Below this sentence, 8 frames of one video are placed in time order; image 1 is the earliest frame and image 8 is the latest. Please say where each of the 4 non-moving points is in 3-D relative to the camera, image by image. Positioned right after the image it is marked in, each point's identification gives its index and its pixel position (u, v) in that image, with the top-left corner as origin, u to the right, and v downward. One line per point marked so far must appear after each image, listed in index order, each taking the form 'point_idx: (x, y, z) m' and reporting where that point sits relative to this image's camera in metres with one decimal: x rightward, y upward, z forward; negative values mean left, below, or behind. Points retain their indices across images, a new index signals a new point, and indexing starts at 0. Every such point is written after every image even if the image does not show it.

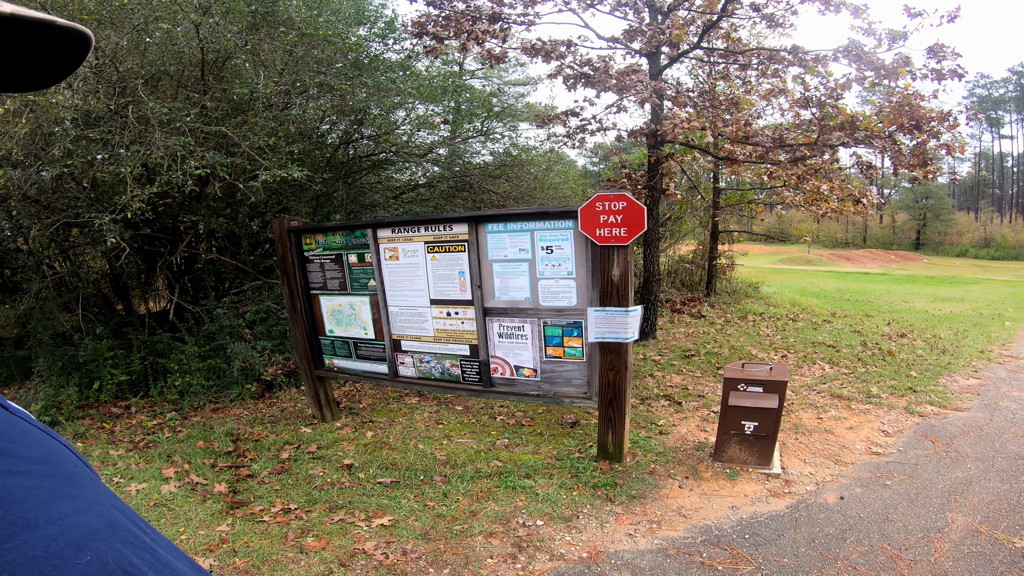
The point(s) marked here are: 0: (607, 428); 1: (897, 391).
0: (+0.4, -0.6, +4.4) m
1: (+2.1, -0.6, +5.3) m
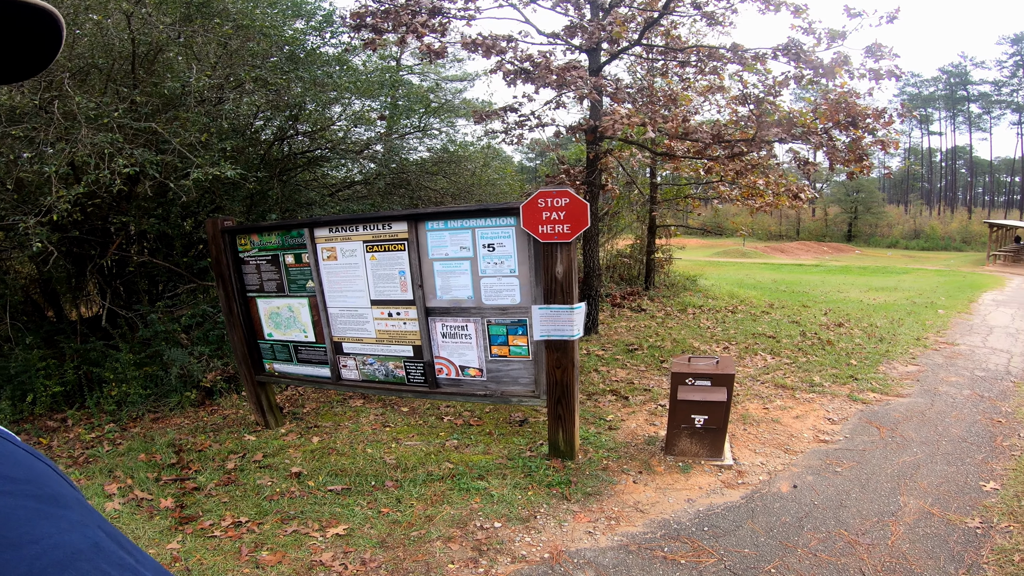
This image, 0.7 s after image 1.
0: (+0.2, -0.6, +4.4) m
1: (+1.8, -0.5, +5.3) m
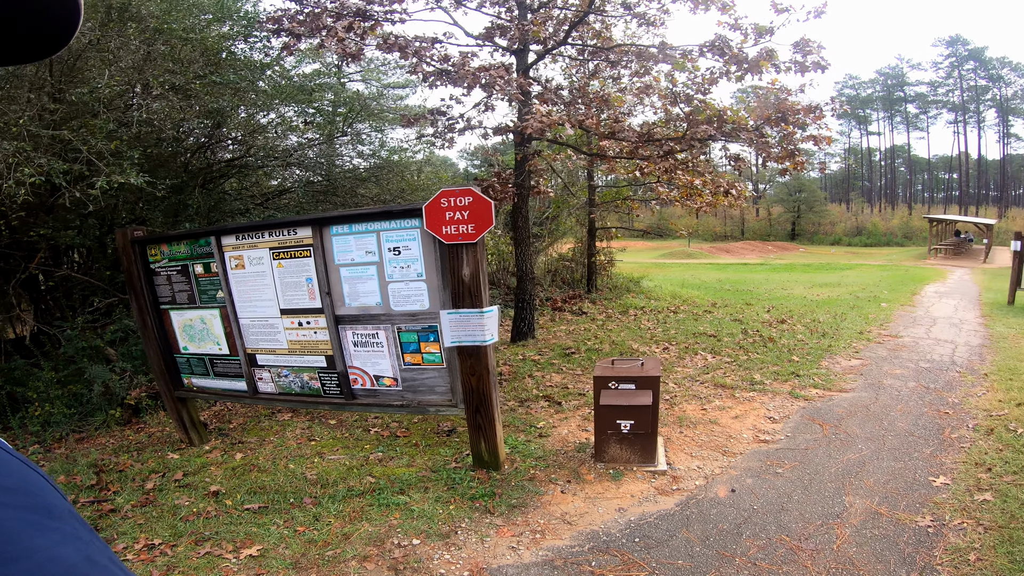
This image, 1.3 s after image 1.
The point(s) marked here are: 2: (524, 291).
0: (-0.1, -0.6, +4.0) m
1: (+1.4, -0.5, +5.1) m
2: (+0.1, 0.0, +7.6) m
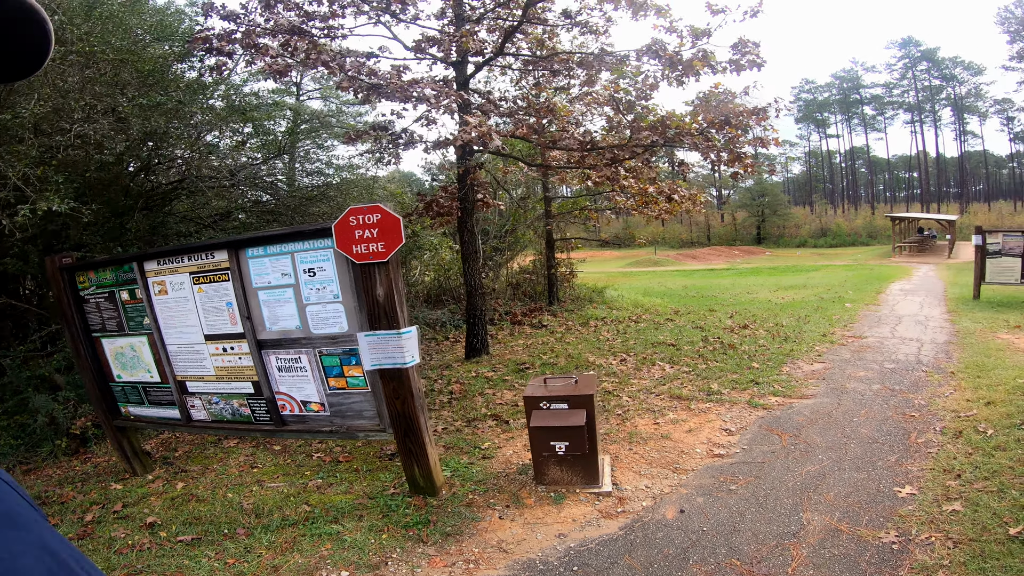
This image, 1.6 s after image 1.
0: (-0.4, -0.7, +3.7) m
1: (+1.1, -0.5, +4.8) m
2: (-0.3, -0.1, +7.3) m
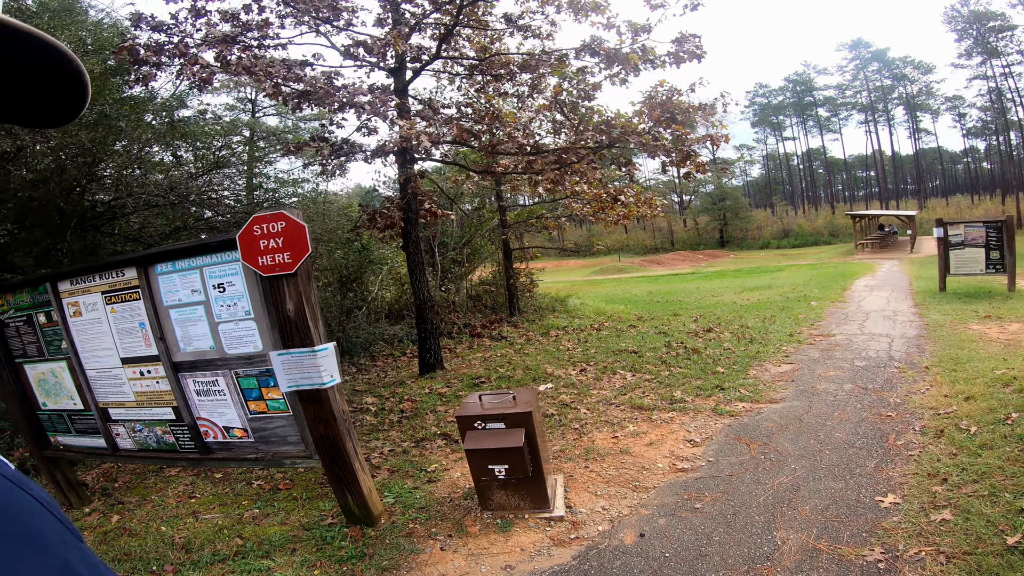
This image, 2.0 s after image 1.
0: (-0.6, -0.7, +3.4) m
1: (+0.9, -0.5, +4.5) m
2: (-0.6, -0.2, +7.0) m
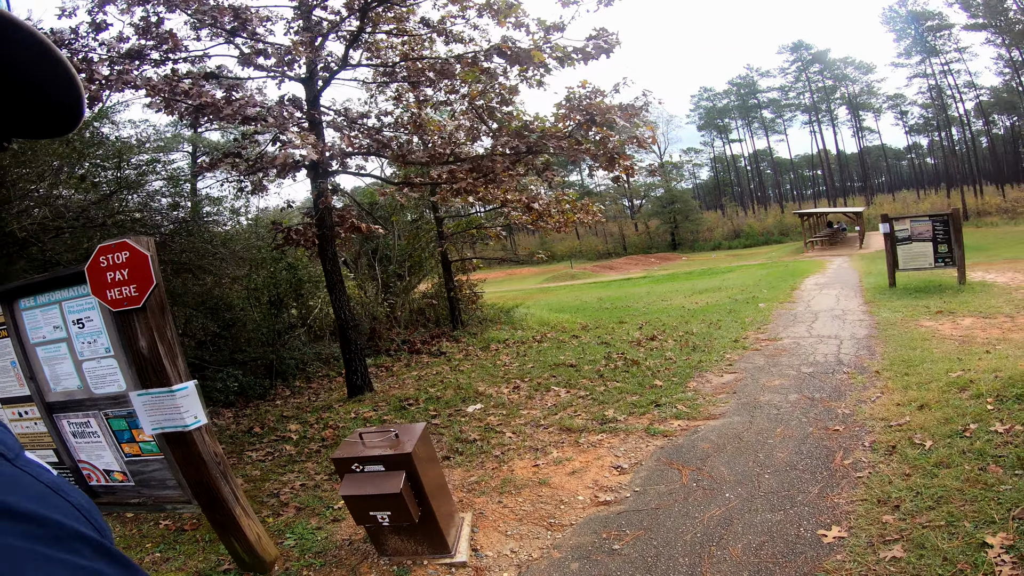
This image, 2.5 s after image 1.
0: (-0.9, -0.8, +2.9) m
1: (+0.5, -0.5, +4.2) m
2: (-1.1, -0.3, +6.5) m
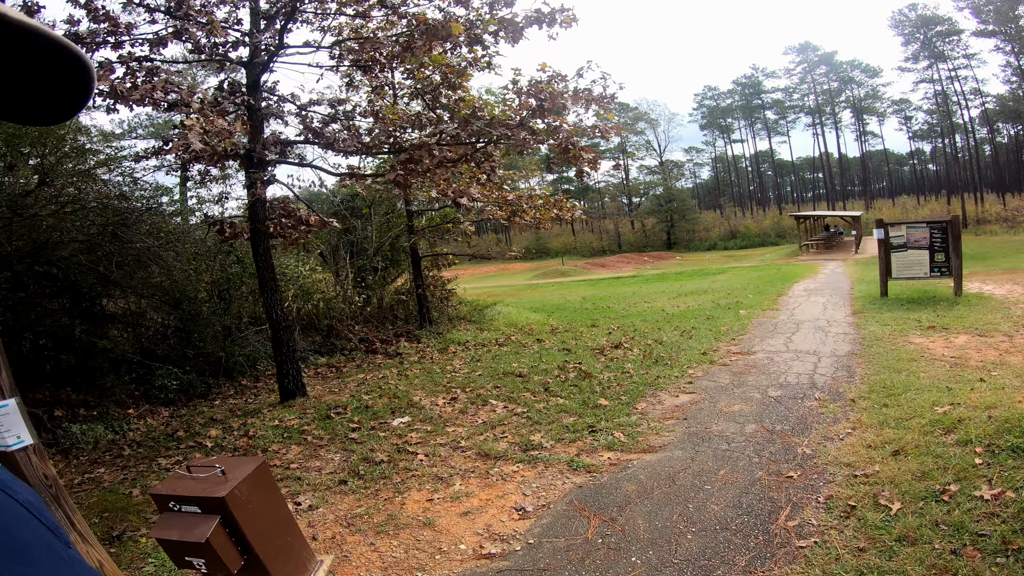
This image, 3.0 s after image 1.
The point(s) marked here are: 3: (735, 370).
0: (-1.2, -0.8, +2.4) m
1: (+0.2, -0.5, +3.6) m
2: (-1.4, -0.3, +6.0) m
3: (+1.1, -0.4, +4.8) m
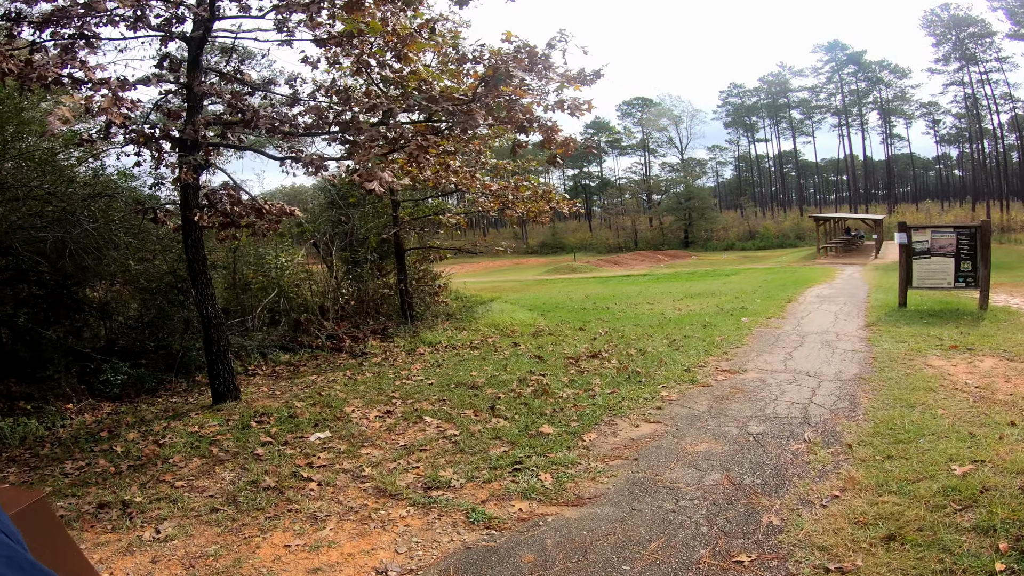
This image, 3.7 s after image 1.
0: (-1.5, -0.8, +1.7) m
1: (-0.1, -0.5, +2.9) m
2: (-1.6, -0.3, +5.3) m
3: (+0.9, -0.4, +4.1) m
